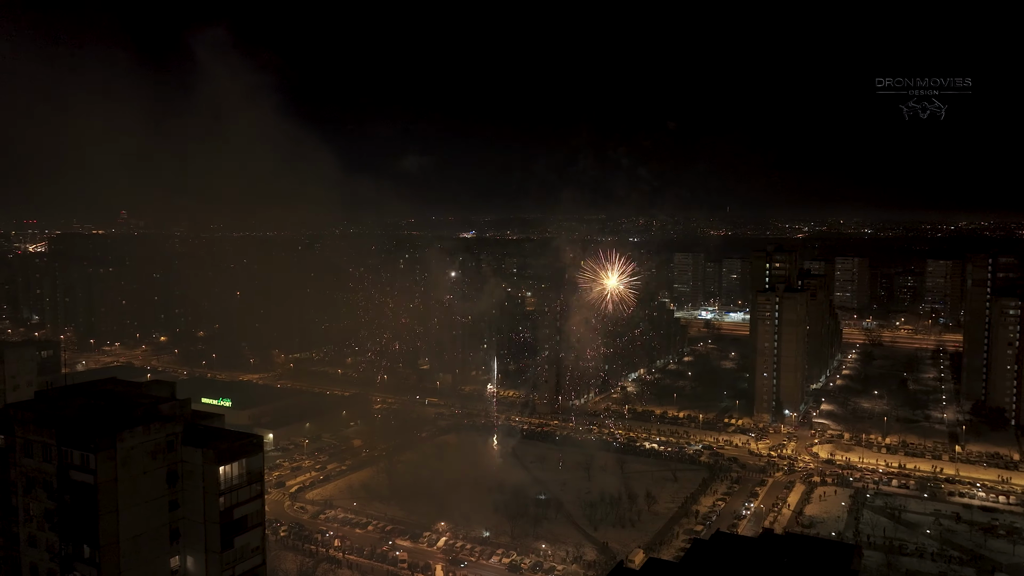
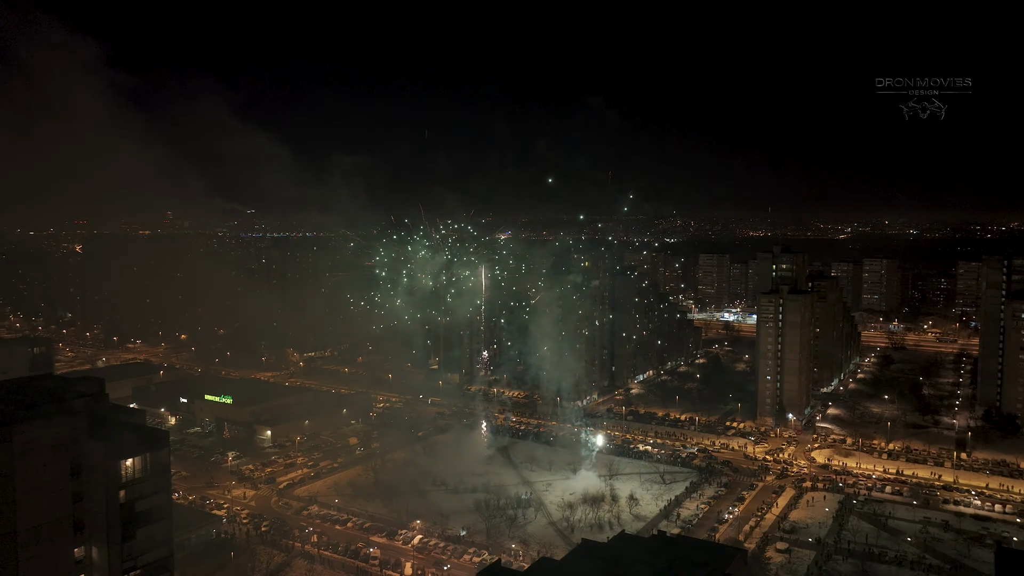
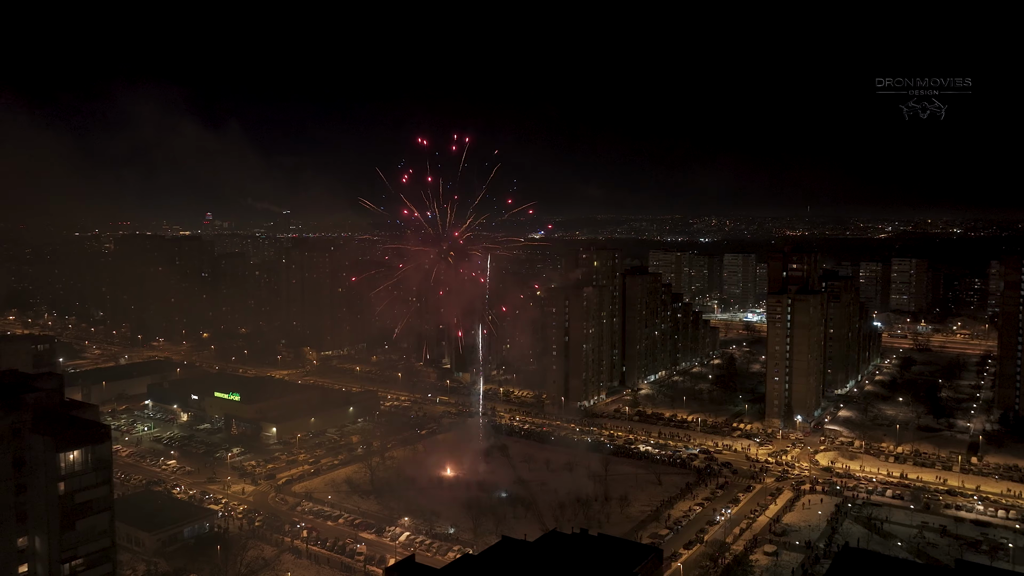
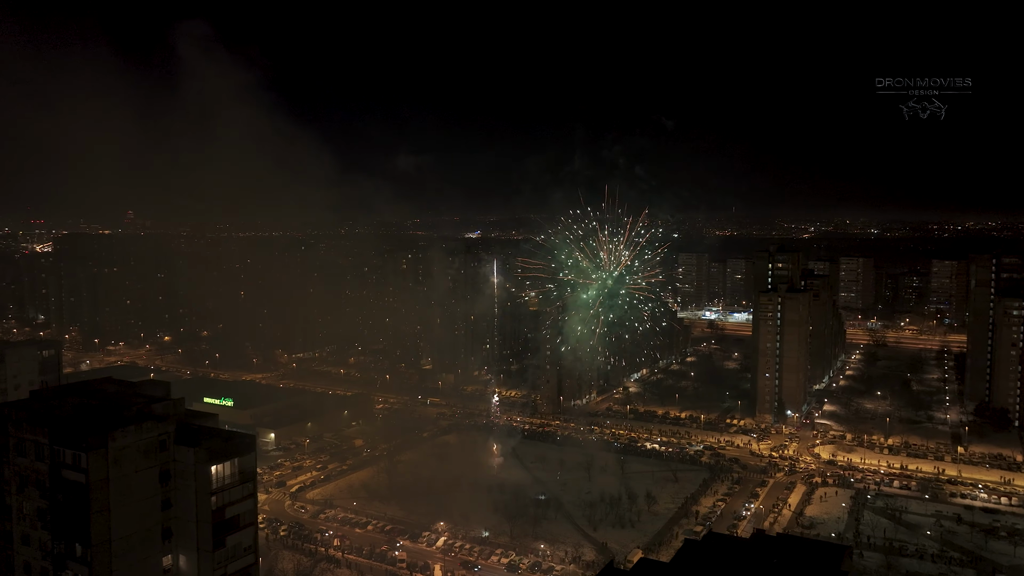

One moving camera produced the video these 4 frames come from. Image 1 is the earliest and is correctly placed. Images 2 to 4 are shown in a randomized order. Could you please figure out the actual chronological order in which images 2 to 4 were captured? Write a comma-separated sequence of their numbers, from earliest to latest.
4, 2, 3
